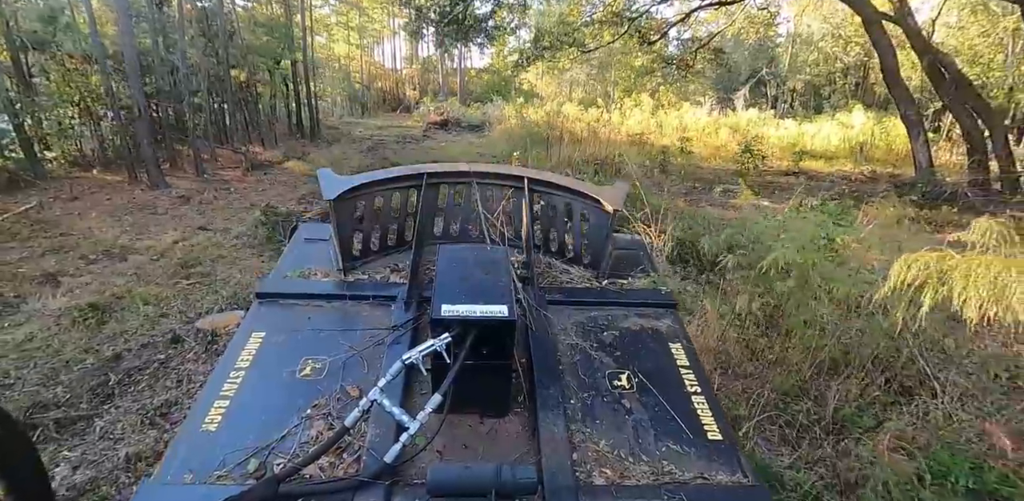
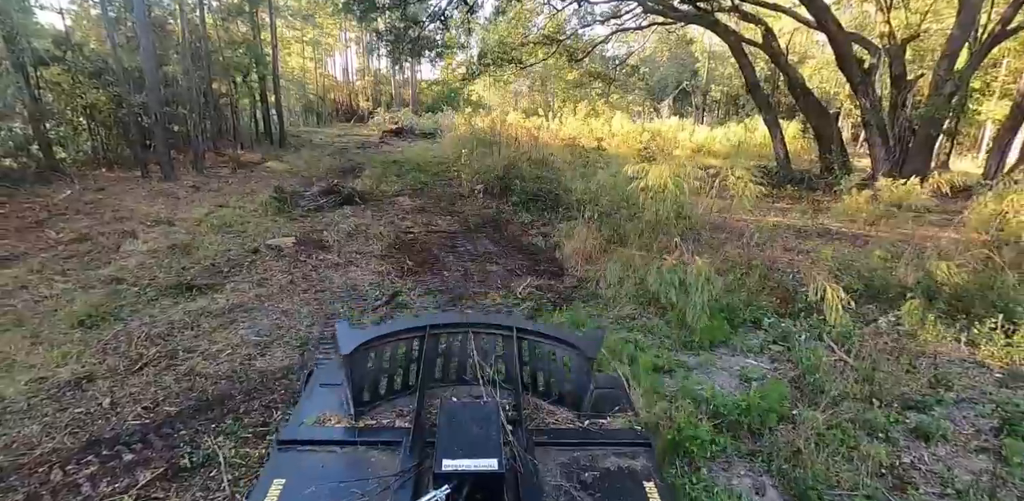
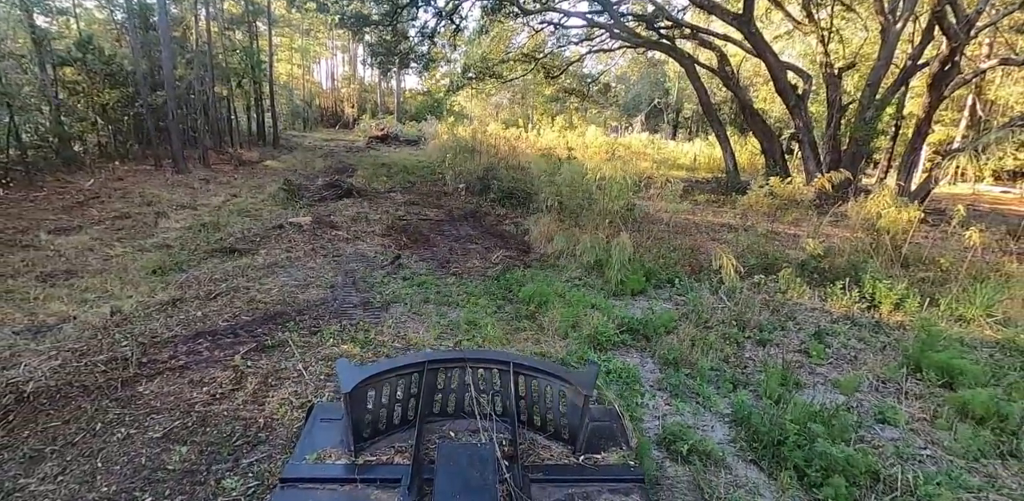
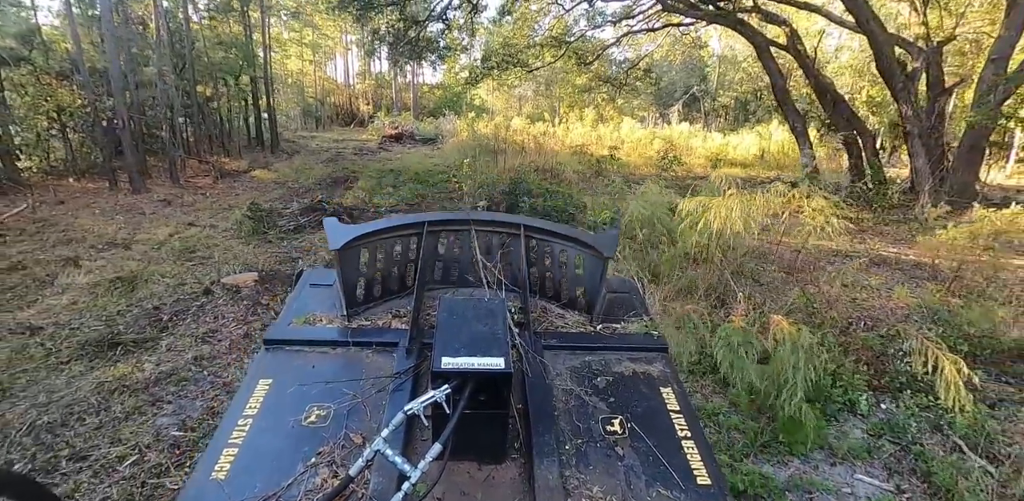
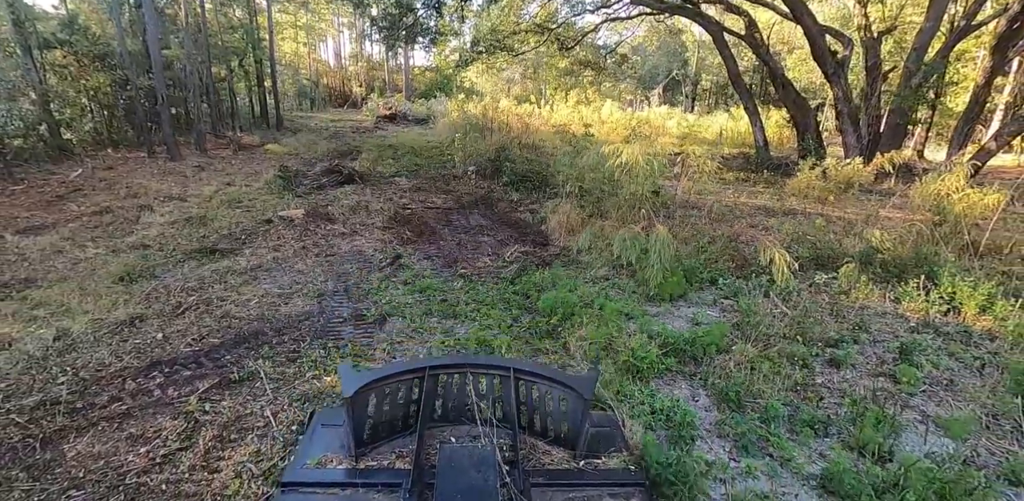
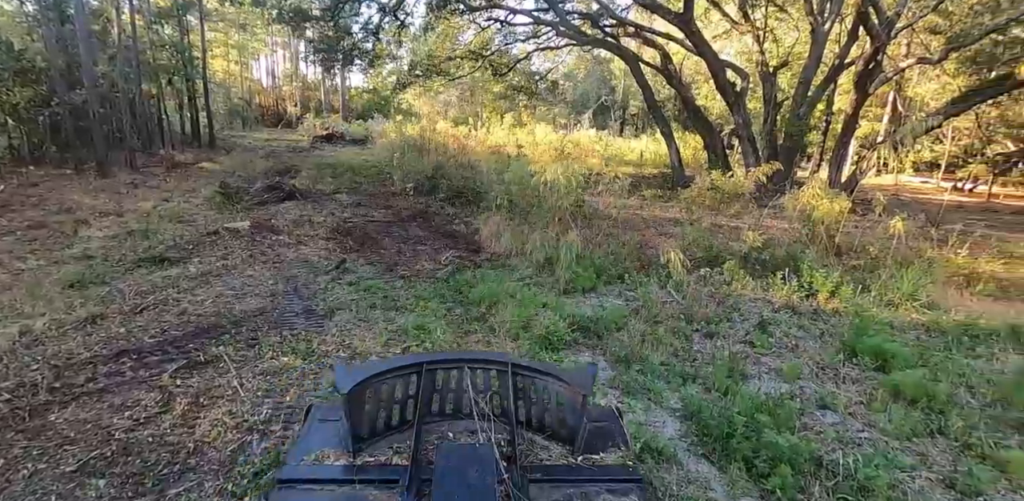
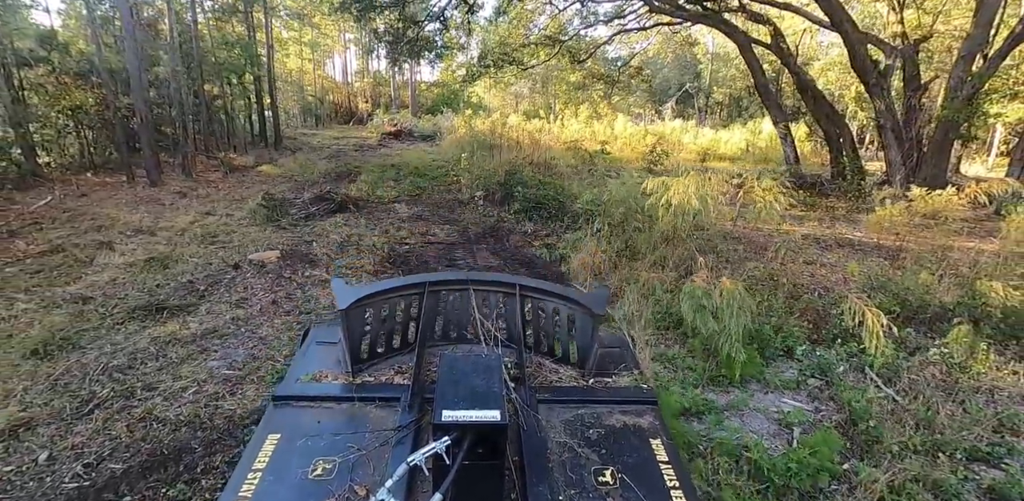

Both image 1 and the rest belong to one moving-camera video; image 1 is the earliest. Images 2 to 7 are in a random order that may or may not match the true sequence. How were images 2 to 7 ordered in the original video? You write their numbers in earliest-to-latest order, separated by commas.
4, 7, 2, 5, 3, 6
